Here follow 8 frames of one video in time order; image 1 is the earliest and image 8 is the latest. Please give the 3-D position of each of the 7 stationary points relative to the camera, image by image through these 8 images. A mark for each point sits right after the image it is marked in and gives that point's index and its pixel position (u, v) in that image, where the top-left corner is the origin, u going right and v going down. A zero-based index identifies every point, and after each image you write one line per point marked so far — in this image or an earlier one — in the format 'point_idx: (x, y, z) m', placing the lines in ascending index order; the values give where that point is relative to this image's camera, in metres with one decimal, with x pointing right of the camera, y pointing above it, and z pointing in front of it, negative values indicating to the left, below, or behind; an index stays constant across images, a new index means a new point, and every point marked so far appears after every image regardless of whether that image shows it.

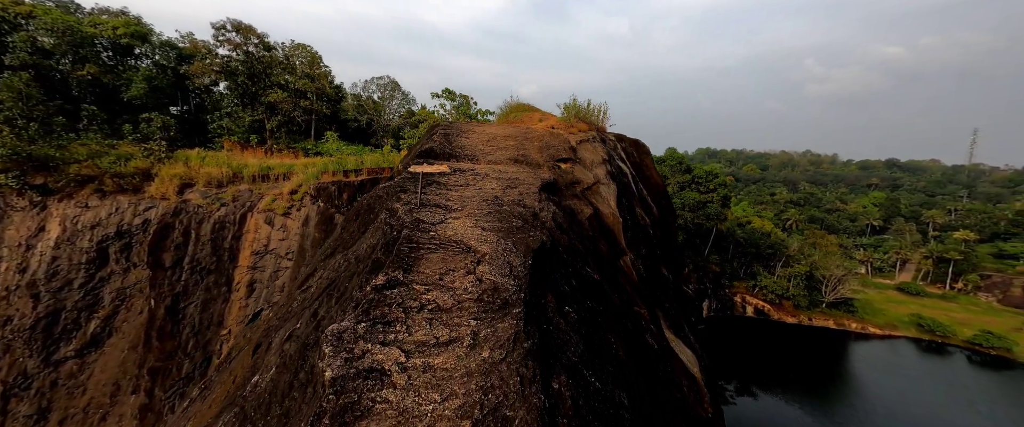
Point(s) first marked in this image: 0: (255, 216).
0: (-5.4, -0.1, +7.4) m
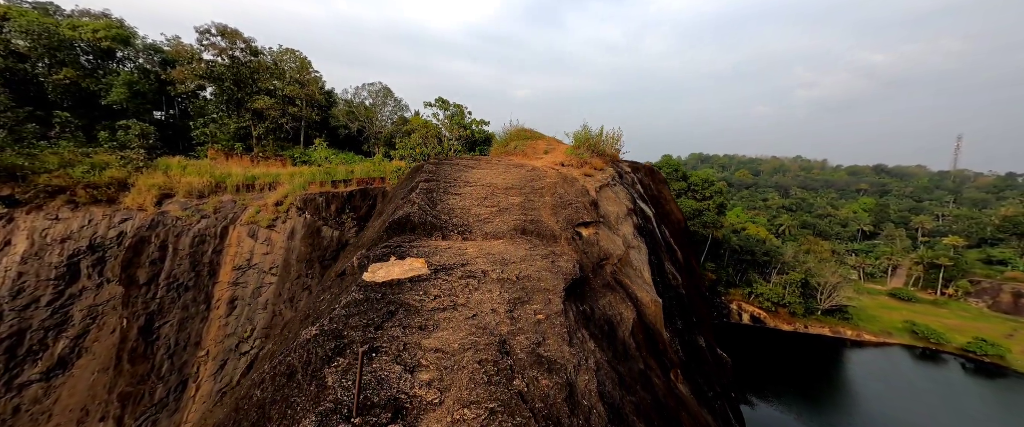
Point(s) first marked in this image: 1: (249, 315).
0: (-5.5, -0.3, +7.1) m
1: (-5.0, -1.9, +6.6) m
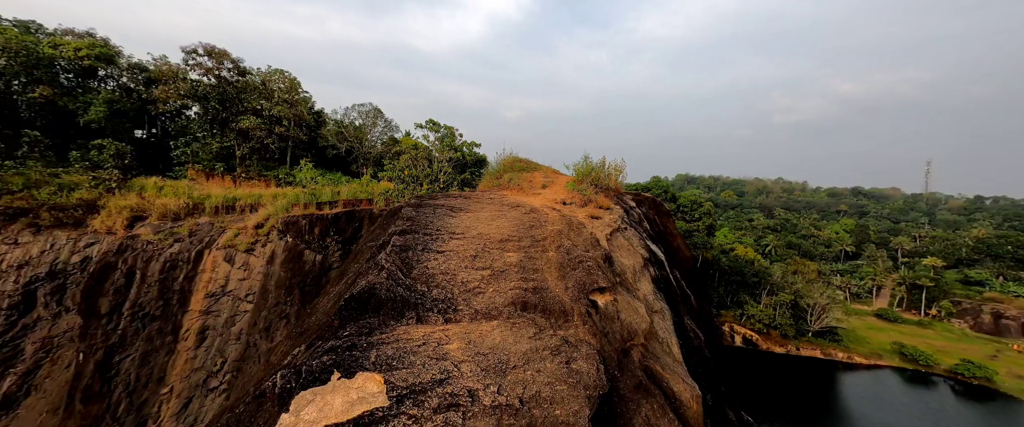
0: (-5.7, -0.8, +6.7) m
1: (-5.1, -2.3, +6.2) m
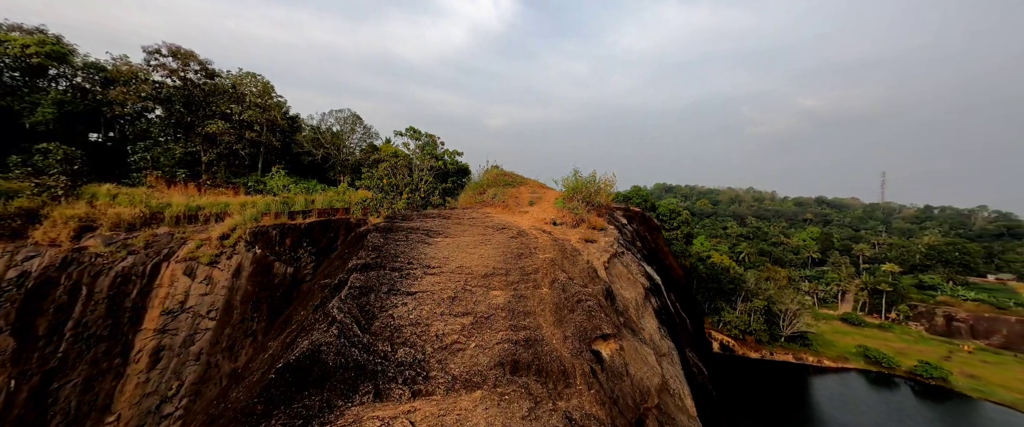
0: (-6.0, -0.9, +6.2) m
1: (-5.4, -2.5, +5.7) m
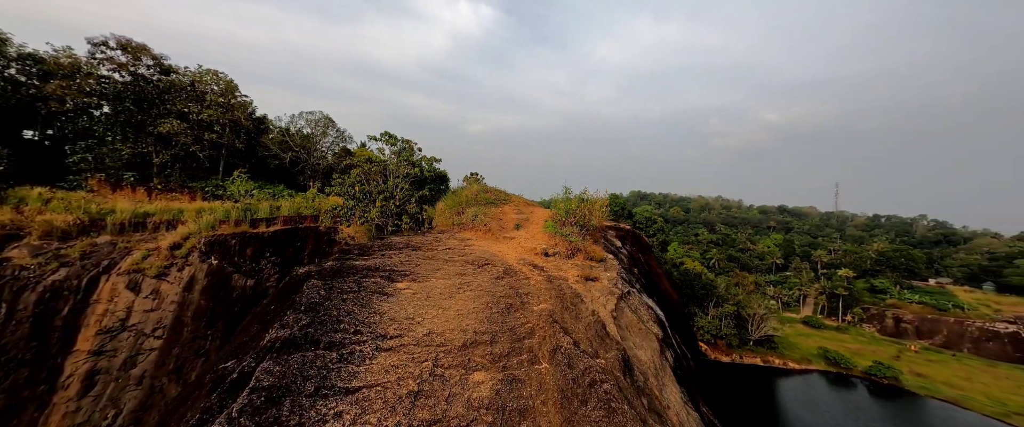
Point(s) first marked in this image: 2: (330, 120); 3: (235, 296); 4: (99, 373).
0: (-6.4, -1.1, +5.6) m
1: (-5.8, -2.6, +5.1) m
2: (-7.0, +3.6, +13.6) m
3: (-4.8, -1.5, +6.2) m
4: (-6.0, -2.3, +5.1) m
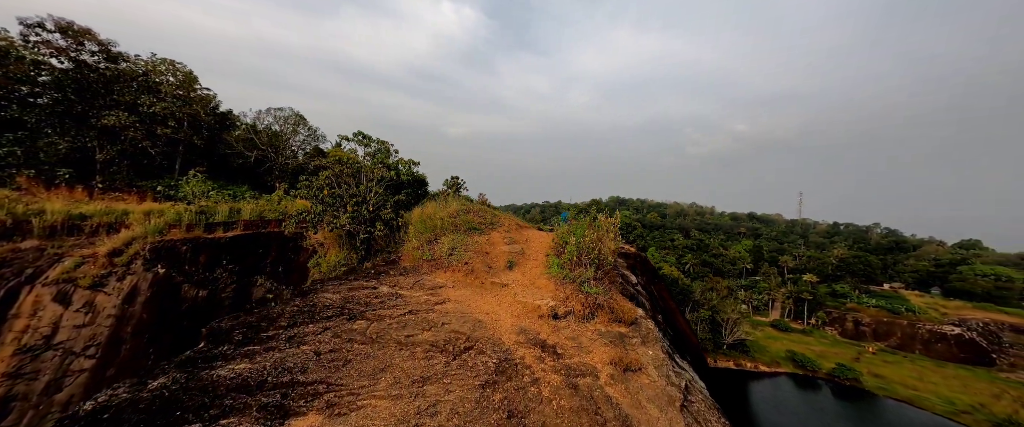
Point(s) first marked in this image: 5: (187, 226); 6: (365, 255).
0: (-6.7, -1.1, +4.9) m
1: (-6.1, -2.6, +4.4) m
2: (-7.7, +3.5, +13.0) m
3: (-5.2, -1.5, +5.6) m
4: (-6.3, -2.4, +4.5) m
5: (-5.8, -0.2, +6.3) m
6: (-3.2, -0.9, +7.6) m
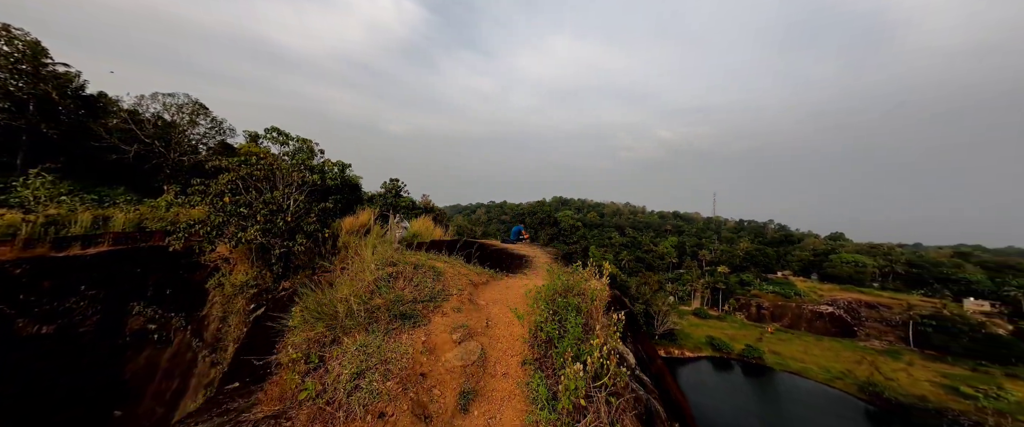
0: (-7.2, -1.3, +3.3) m
1: (-6.6, -2.8, +2.9) m
2: (-9.5, +3.4, +11.0) m
3: (-5.9, -1.7, +4.2) m
4: (-6.8, -2.6, +2.9) m
5: (-6.6, -0.4, +4.8) m
6: (-4.2, -1.1, +6.5) m
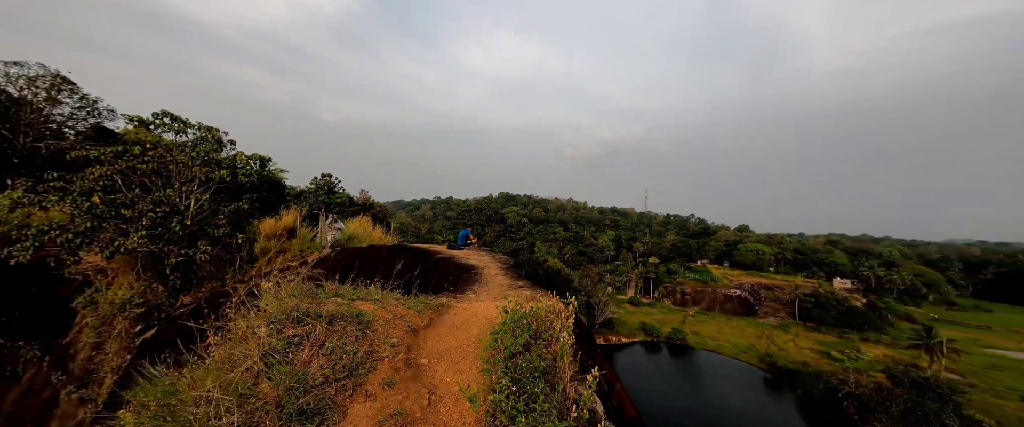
0: (-7.6, -1.3, +1.8) m
1: (-6.9, -2.9, +1.5) m
2: (-11.0, +3.4, +9.1) m
3: (-6.4, -1.8, +2.9) m
4: (-7.1, -2.6, +1.5) m
5: (-7.2, -0.4, +3.4) m
6: (-5.1, -1.1, +5.4) m
